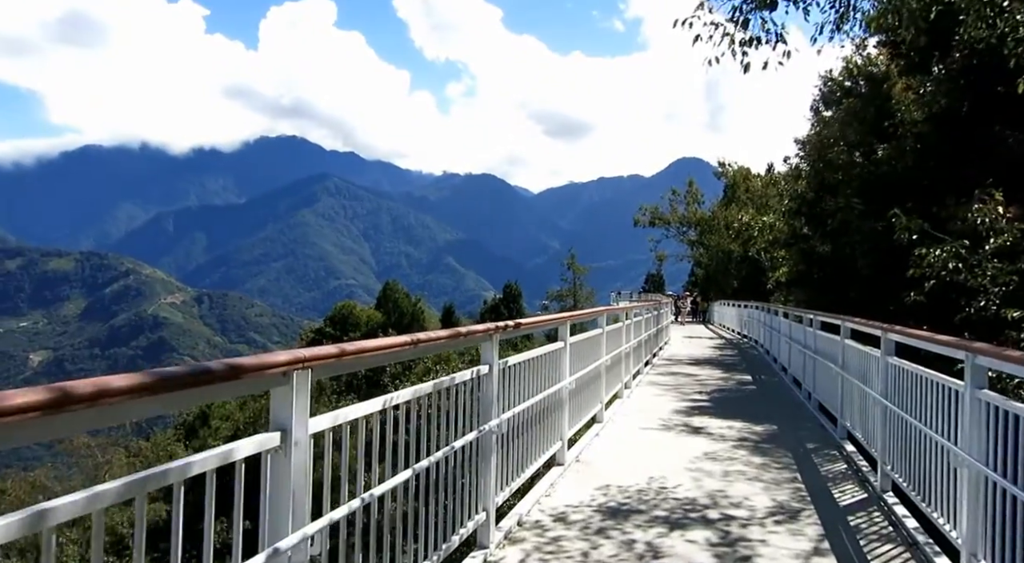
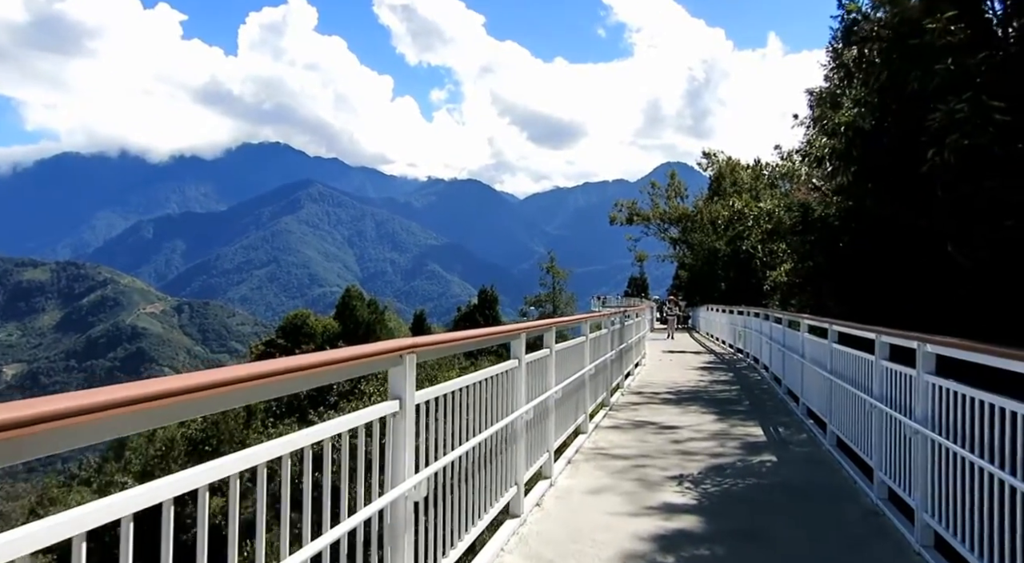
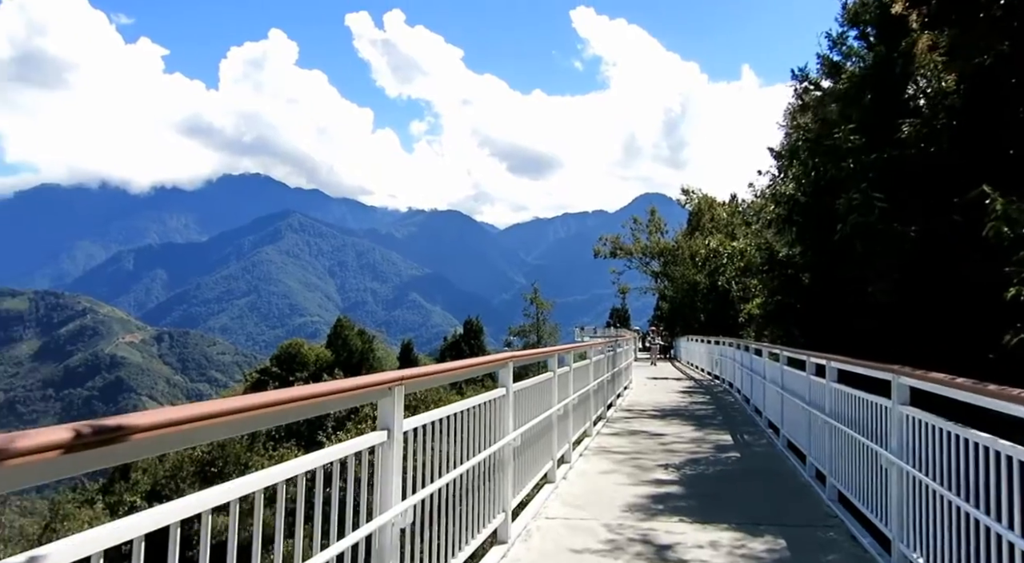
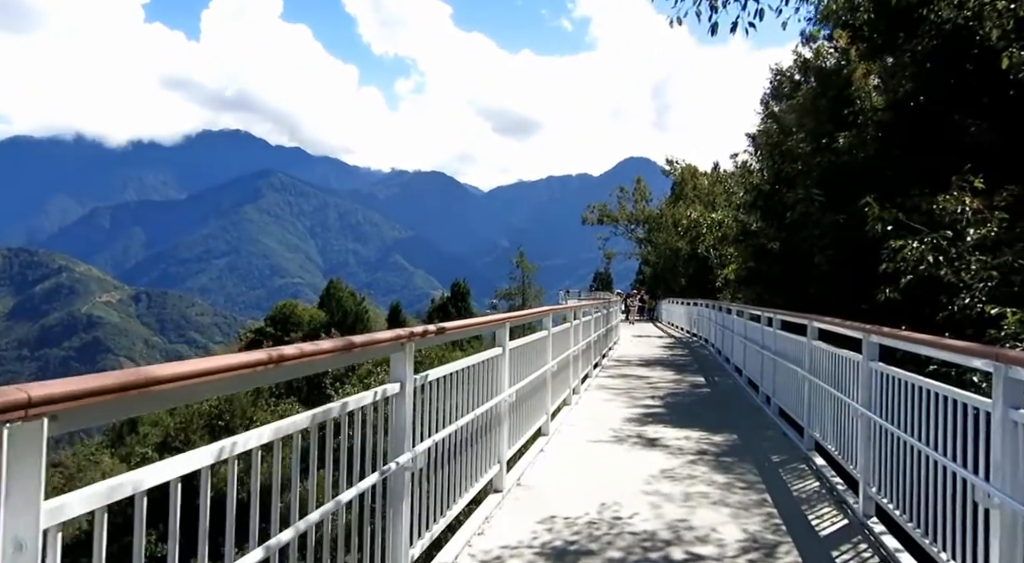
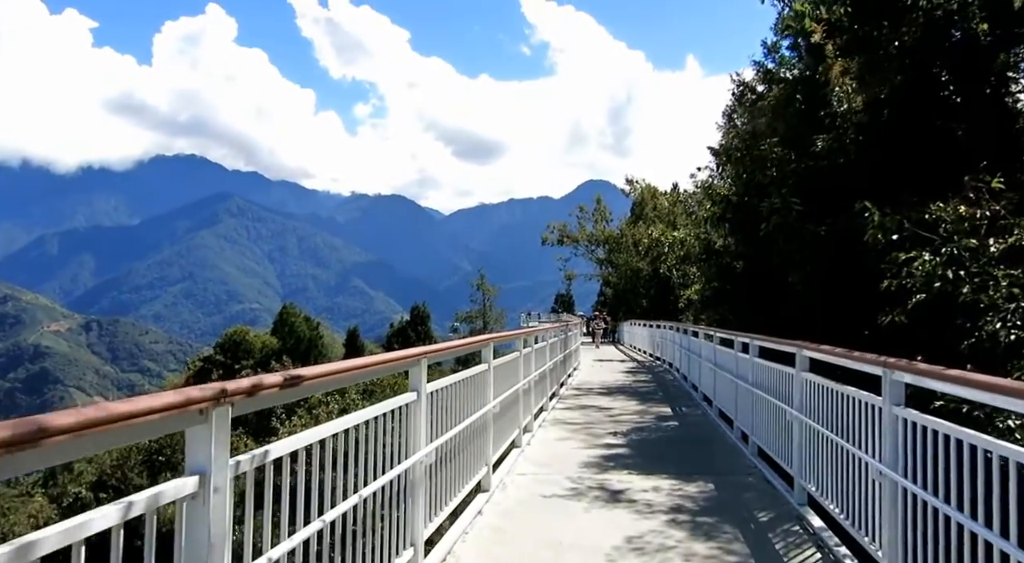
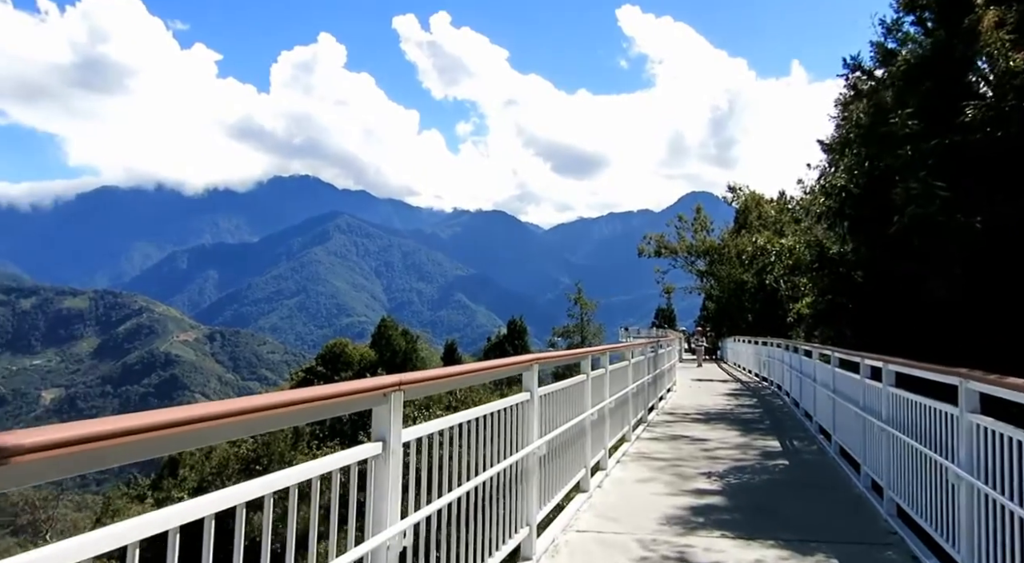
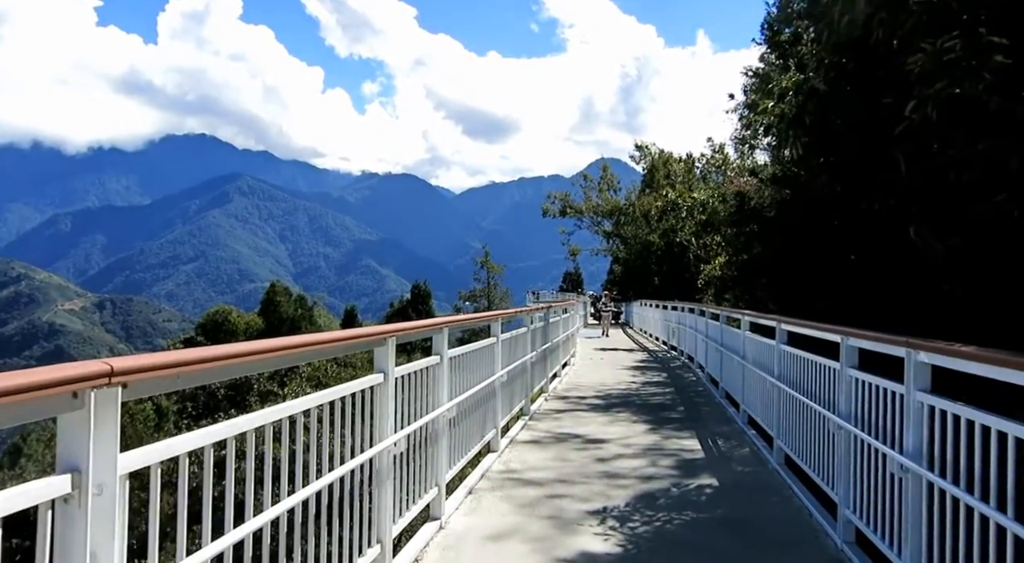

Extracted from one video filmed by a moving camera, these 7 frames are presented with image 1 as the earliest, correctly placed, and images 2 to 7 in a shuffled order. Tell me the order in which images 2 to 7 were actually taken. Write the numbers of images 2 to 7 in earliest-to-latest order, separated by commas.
4, 5, 3, 6, 2, 7
